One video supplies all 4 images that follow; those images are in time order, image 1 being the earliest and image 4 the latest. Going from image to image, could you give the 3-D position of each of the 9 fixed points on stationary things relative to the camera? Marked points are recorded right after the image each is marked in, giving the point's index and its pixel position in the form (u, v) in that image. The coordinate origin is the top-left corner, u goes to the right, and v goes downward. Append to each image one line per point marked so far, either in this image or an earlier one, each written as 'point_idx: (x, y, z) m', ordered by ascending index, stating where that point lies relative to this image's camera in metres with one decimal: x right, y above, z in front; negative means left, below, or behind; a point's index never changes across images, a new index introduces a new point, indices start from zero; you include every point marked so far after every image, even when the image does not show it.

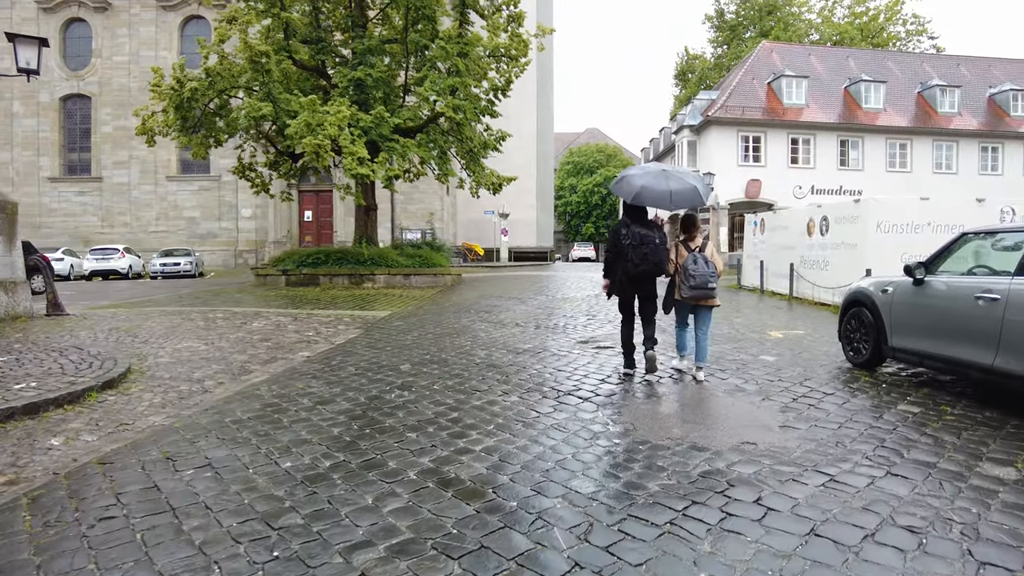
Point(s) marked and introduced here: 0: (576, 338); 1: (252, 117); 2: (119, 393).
0: (+0.8, -0.7, +8.6) m
1: (-6.6, +4.3, +16.2) m
2: (-3.4, -0.9, +5.5) m
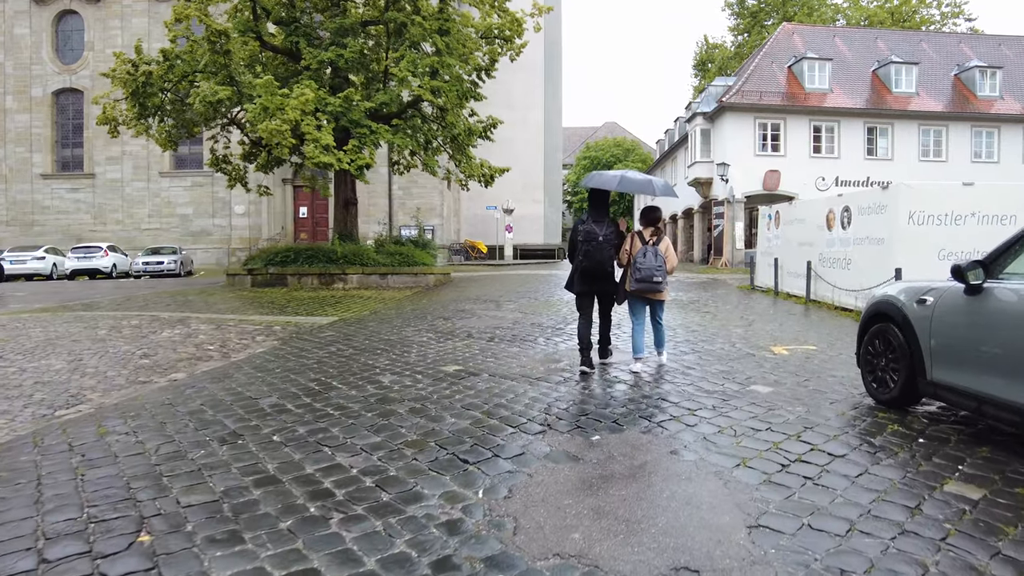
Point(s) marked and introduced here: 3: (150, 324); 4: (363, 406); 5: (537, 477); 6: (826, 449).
0: (+0.2, -0.7, +7.0) m
1: (-7.0, +4.3, +14.8) m
2: (-4.2, -0.9, +4.0) m
3: (-5.3, -0.5, +9.4) m
4: (-1.1, -0.9, +4.6) m
5: (+0.1, -1.0, +3.3) m
6: (+1.8, -0.9, +3.6) m
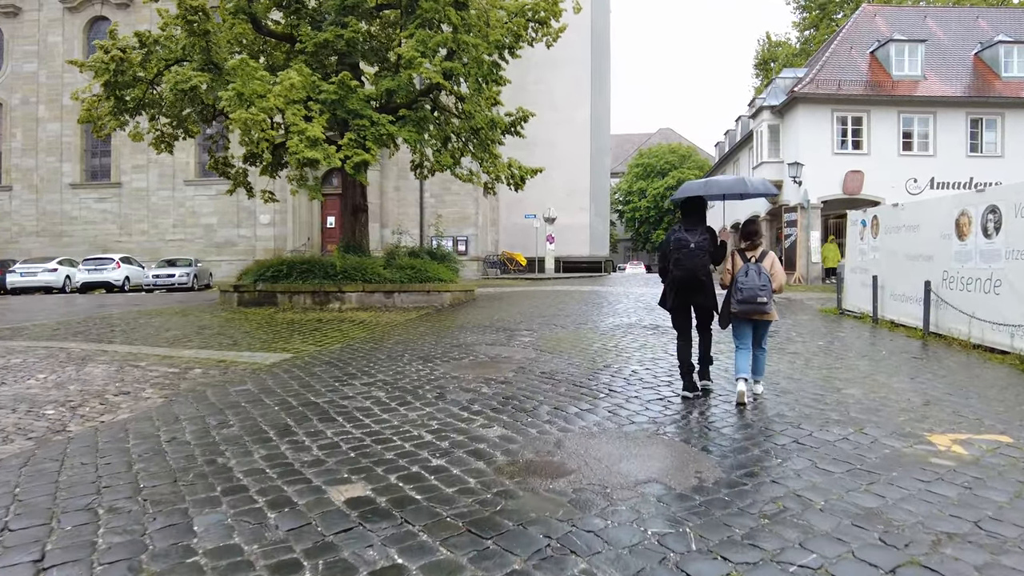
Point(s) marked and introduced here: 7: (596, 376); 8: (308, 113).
0: (0.0, -1.0, +4.2) m
1: (-6.5, +3.9, +12.7) m
2: (-4.5, -1.2, +1.6) m
3: (-5.2, -0.8, +7.1) m
4: (-1.4, -1.1, +2.0) m
5: (-0.3, -1.2, +0.6) m
6: (+1.3, -1.1, +0.8) m
7: (+0.8, -0.9, +6.2) m
8: (-3.9, +3.4, +12.6) m
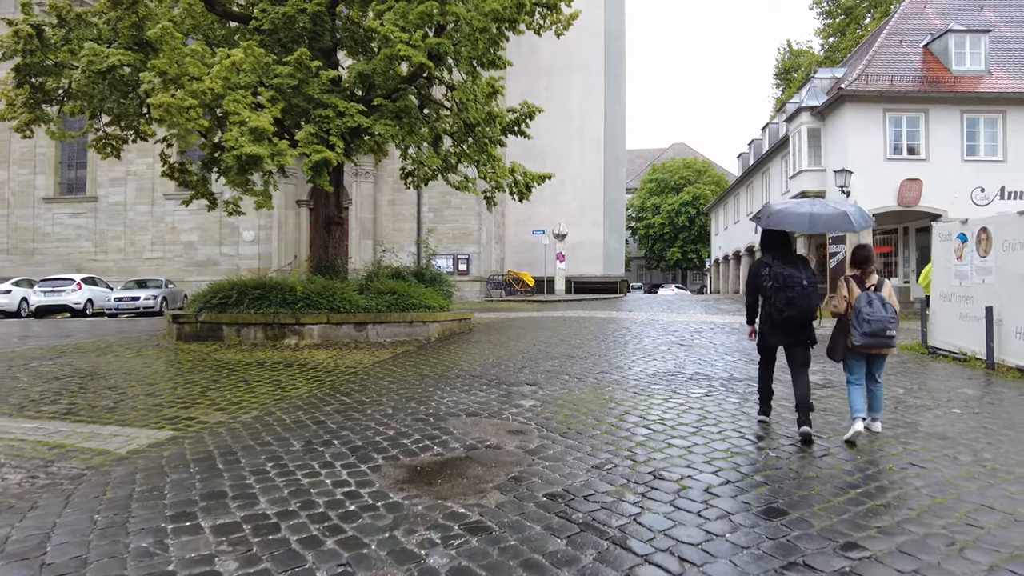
0: (-0.1, -1.3, +1.5) m
1: (-6.5, +3.4, +10.2) m
2: (-4.7, -1.4, -1.0) m
3: (-5.3, -1.2, +4.4) m
4: (-1.6, -1.3, -0.7) m
5: (-0.5, -1.4, -2.2) m
6: (+1.1, -1.3, -2.0) m
7: (+0.7, -1.2, +3.5) m
8: (-3.9, +2.9, +10.0) m
